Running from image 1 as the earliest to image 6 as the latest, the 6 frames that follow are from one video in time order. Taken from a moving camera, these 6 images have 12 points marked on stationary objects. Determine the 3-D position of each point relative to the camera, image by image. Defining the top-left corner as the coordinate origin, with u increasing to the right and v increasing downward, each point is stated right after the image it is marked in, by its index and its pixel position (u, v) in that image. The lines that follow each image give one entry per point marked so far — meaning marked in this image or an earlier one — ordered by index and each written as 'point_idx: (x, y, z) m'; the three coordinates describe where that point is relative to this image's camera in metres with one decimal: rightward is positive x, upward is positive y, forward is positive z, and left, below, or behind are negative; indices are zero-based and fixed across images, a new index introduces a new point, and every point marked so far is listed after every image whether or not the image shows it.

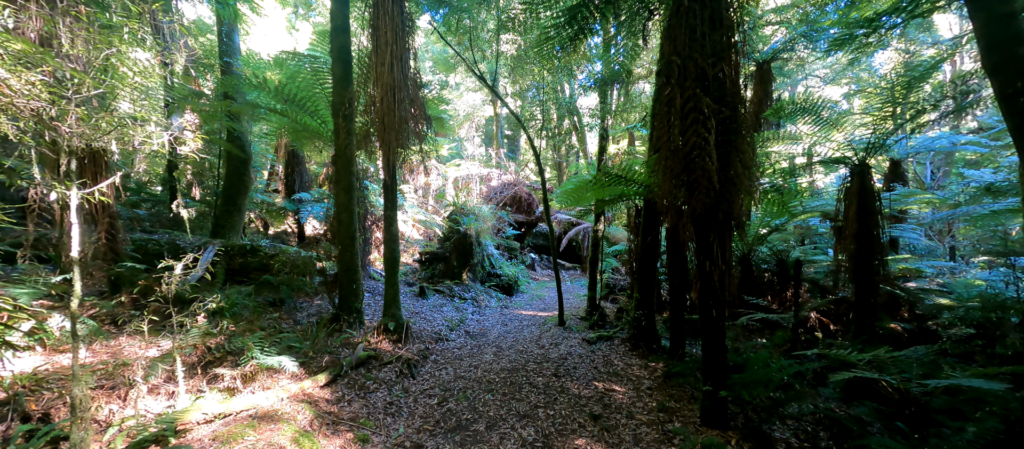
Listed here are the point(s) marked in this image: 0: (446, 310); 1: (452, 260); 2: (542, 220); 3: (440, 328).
0: (-1.2, -1.5, +7.1) m
1: (-1.3, -0.8, +8.7) m
2: (+1.1, +0.2, +15.0) m
3: (-1.1, -1.6, +6.0) m
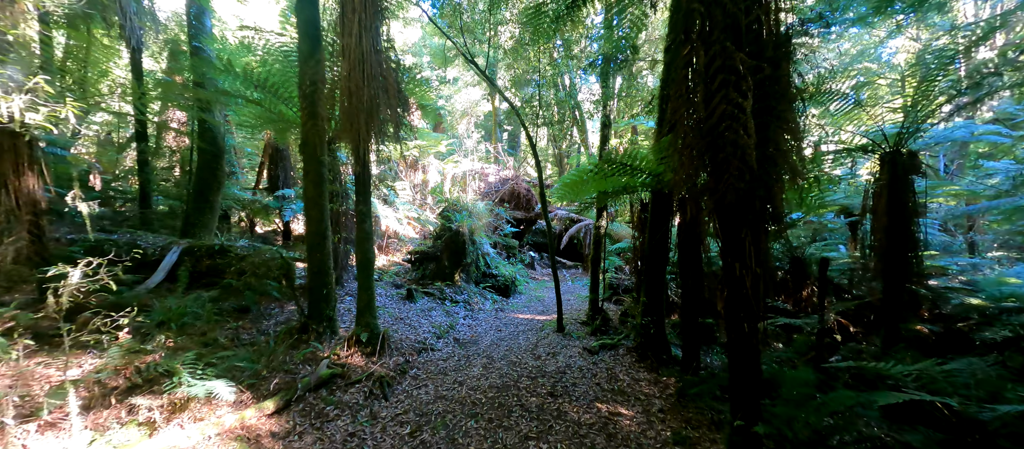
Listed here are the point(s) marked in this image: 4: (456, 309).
0: (-1.3, -1.5, +6.5) m
1: (-1.4, -0.7, +8.2) m
2: (+1.1, +0.3, +14.4) m
3: (-1.2, -1.5, +5.4) m
4: (-1.0, -1.5, +7.1) m
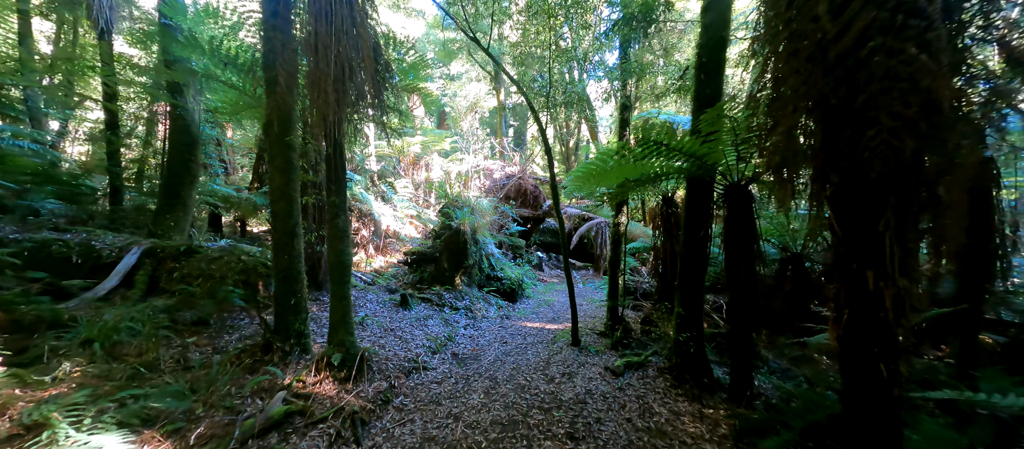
0: (-1.2, -1.4, +5.7) m
1: (-1.3, -0.7, +7.4) m
2: (+1.3, +0.3, +13.6) m
3: (-1.1, -1.5, +4.6) m
4: (-0.9, -1.5, +6.3) m
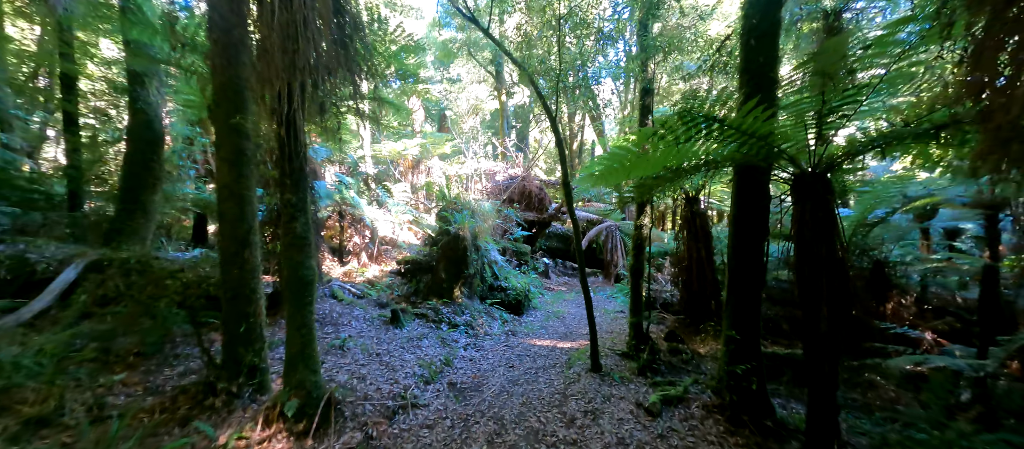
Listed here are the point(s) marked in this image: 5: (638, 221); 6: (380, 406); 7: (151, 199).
0: (-1.1, -1.5, +4.9) m
1: (-1.2, -0.8, +6.6) m
2: (+1.4, +0.2, +12.8) m
3: (-1.0, -1.5, +3.8) m
4: (-0.8, -1.5, +5.5) m
5: (+1.6, 0.0, +5.2) m
6: (-1.1, -1.5, +3.2) m
7: (-5.2, +0.4, +5.7) m
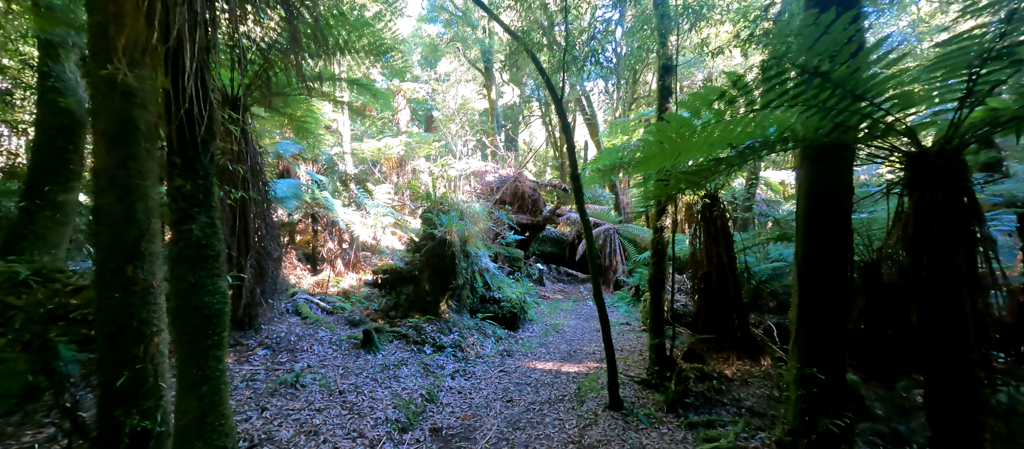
0: (-1.1, -1.5, +4.0) m
1: (-1.3, -0.8, +5.7) m
2: (+1.1, +0.1, +12.0) m
3: (-1.0, -1.5, +2.9) m
4: (-0.8, -1.6, +4.6) m
5: (+1.6, 0.0, +4.4) m
6: (-1.1, -1.5, +2.3) m
7: (-5.2, +0.3, +4.7) m
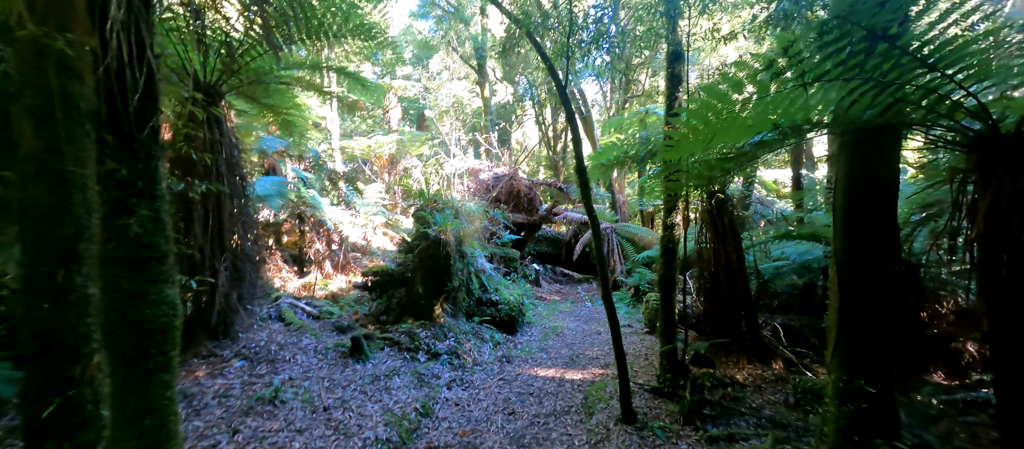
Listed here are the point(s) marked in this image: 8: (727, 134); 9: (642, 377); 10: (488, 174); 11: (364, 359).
0: (-1.1, -1.5, +3.7) m
1: (-1.3, -0.8, +5.3) m
2: (+1.0, +0.1, +11.7) m
3: (-1.0, -1.5, +2.6) m
4: (-0.8, -1.5, +4.2) m
5: (+1.6, +0.1, +4.1) m
6: (-1.0, -1.5, +2.0) m
7: (-5.2, +0.3, +4.3) m
8: (+1.2, +0.6, +2.3) m
9: (+1.4, -1.6, +4.4) m
10: (-0.7, +1.5, +11.5) m
11: (-1.5, -1.3, +4.1) m
